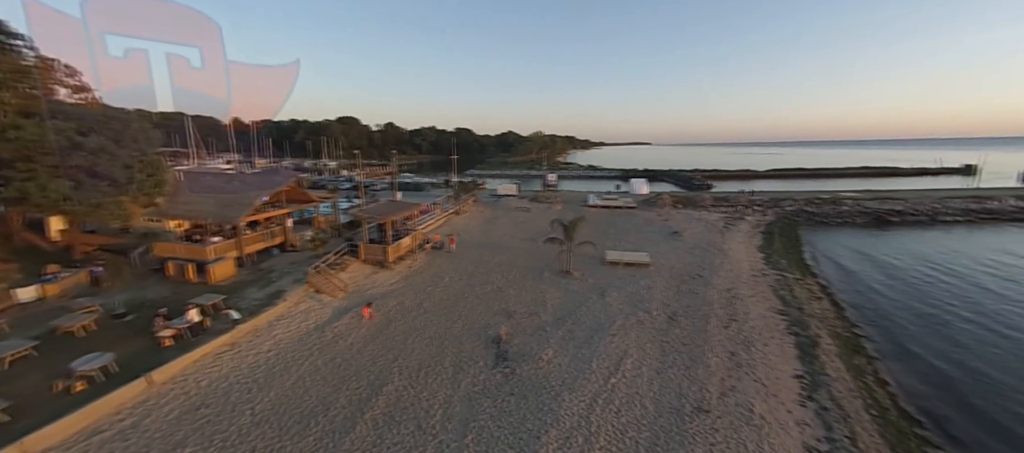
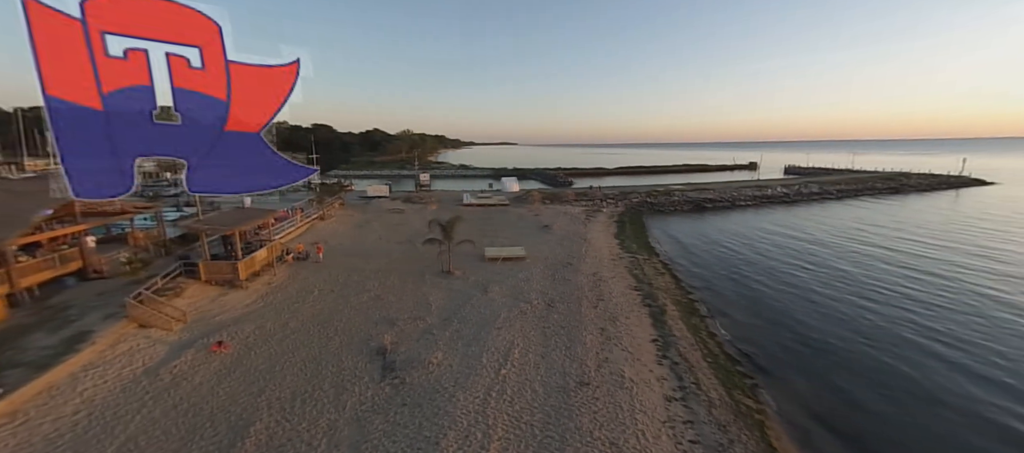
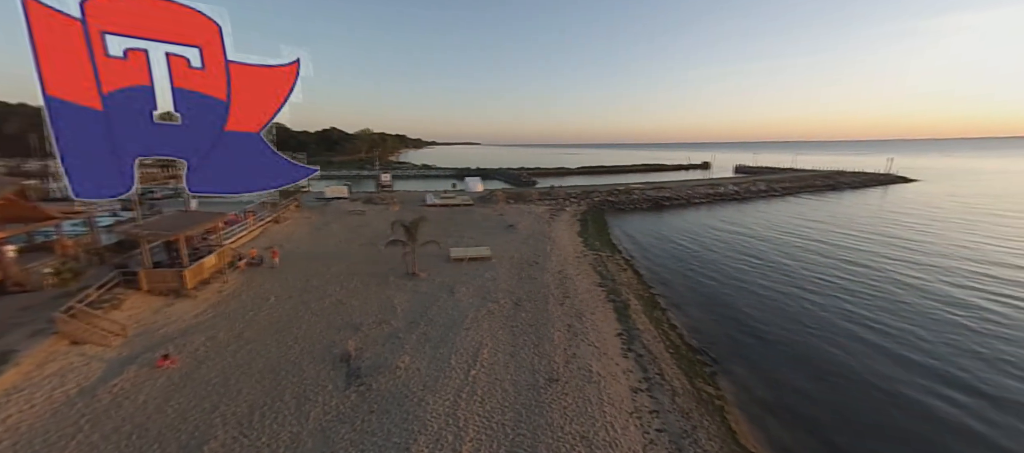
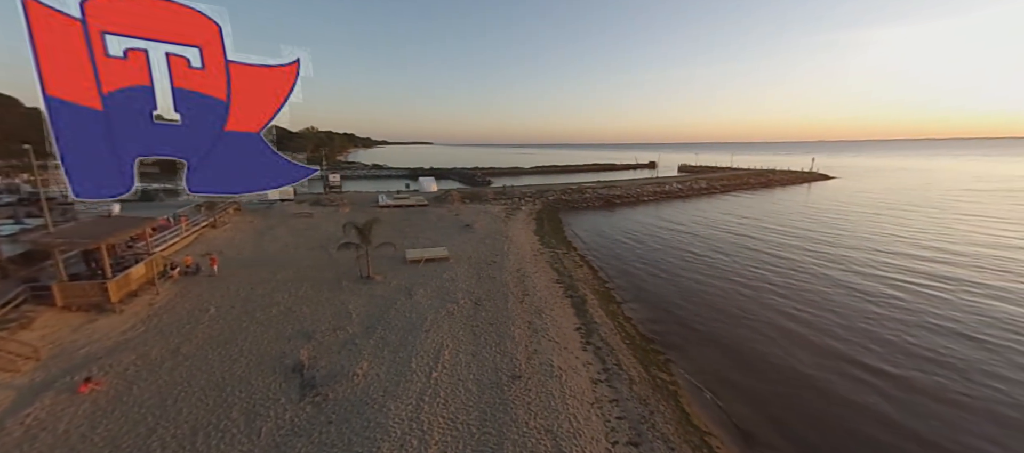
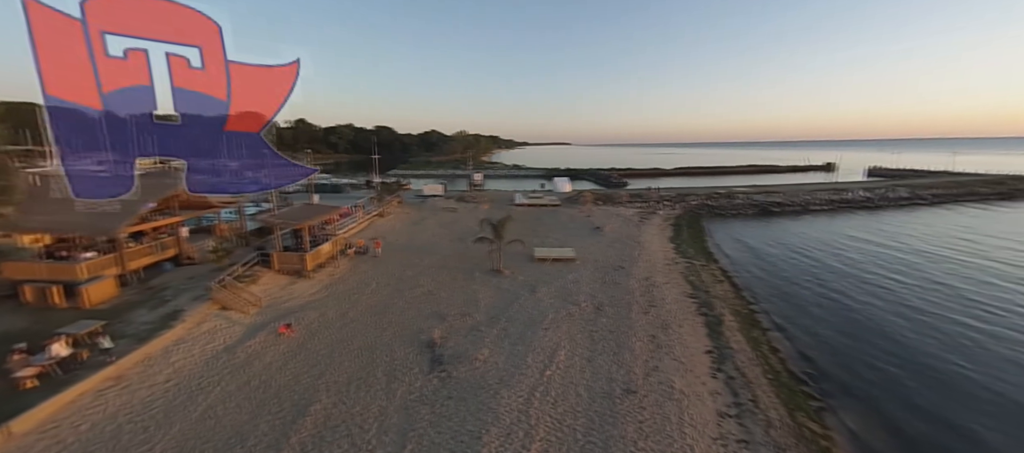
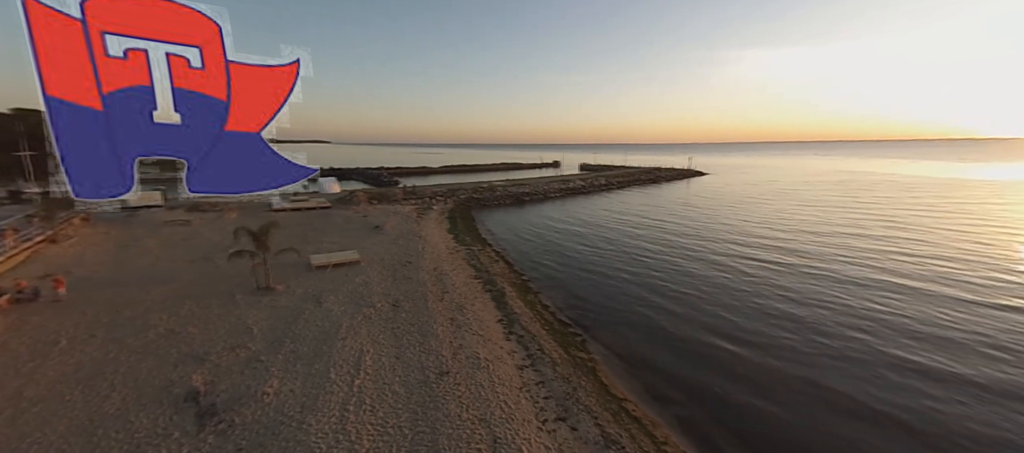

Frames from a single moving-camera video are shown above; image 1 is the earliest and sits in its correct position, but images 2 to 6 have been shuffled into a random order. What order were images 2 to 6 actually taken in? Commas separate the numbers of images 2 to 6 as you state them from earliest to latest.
5, 2, 3, 4, 6
